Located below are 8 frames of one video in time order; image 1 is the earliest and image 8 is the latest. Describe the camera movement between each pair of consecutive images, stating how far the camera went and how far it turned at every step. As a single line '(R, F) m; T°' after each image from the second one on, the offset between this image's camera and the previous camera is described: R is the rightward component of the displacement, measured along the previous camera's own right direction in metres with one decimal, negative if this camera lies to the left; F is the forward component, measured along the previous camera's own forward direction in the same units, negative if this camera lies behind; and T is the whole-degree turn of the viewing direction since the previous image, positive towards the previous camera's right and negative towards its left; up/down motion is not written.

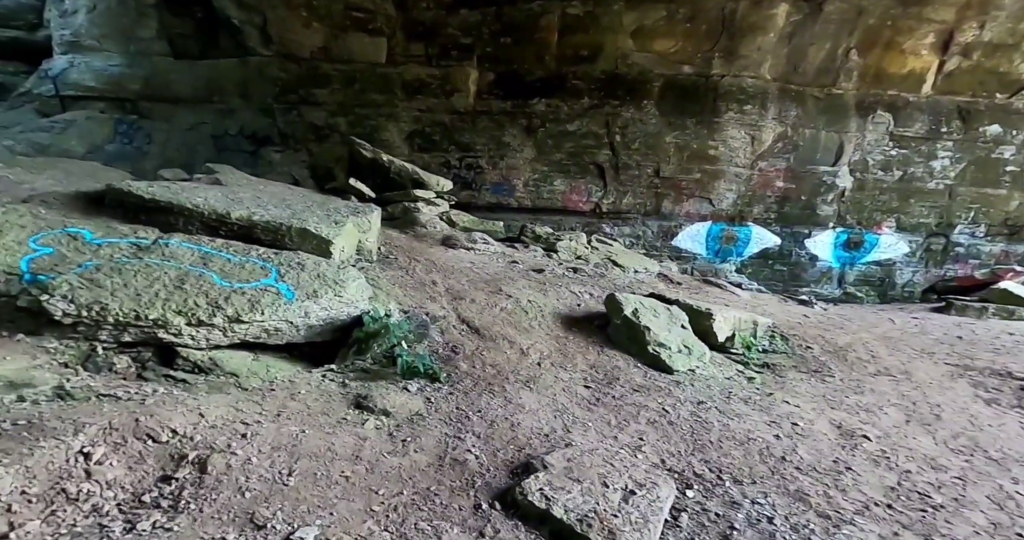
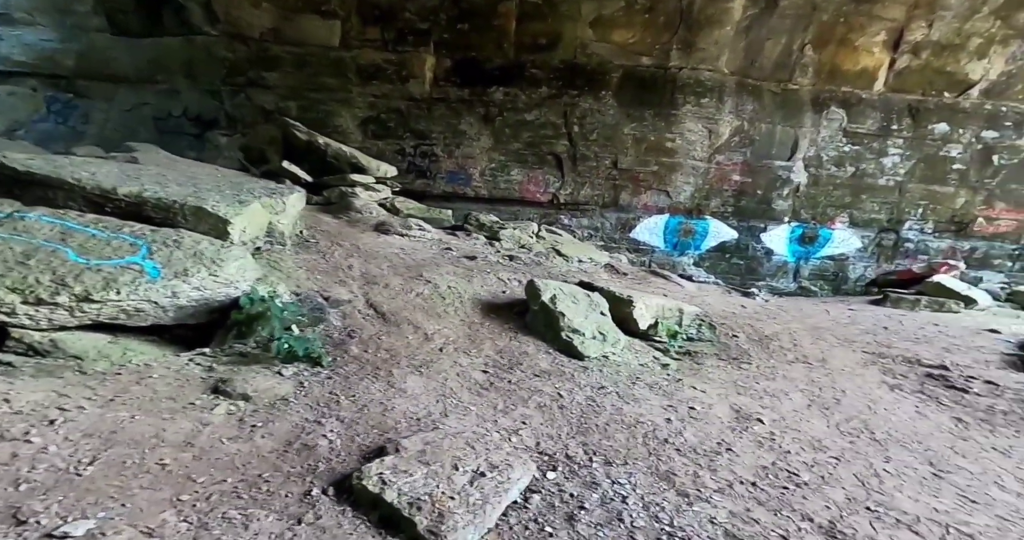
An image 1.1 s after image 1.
(+0.3, 0.0) m; +2°
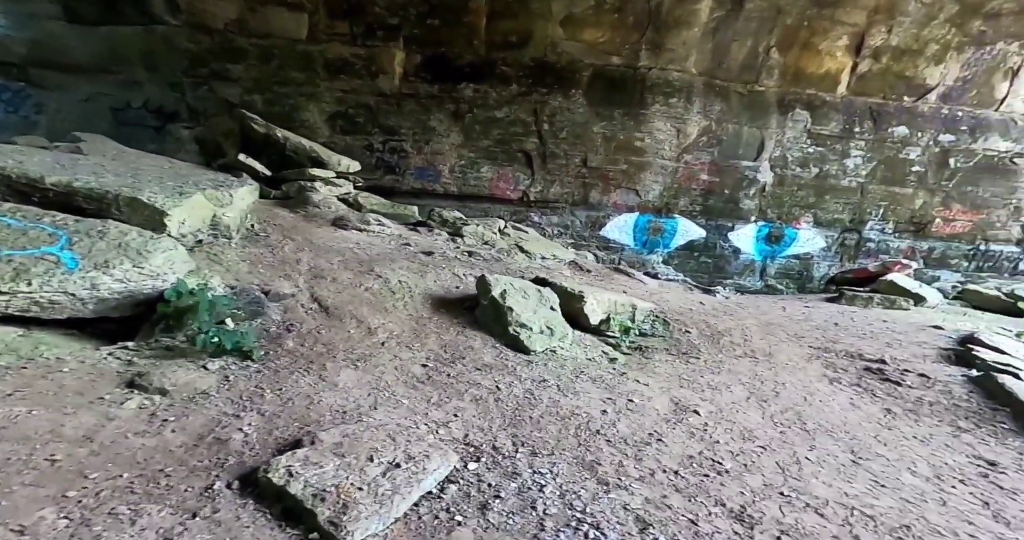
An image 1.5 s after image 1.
(+0.2, 0.0) m; +2°
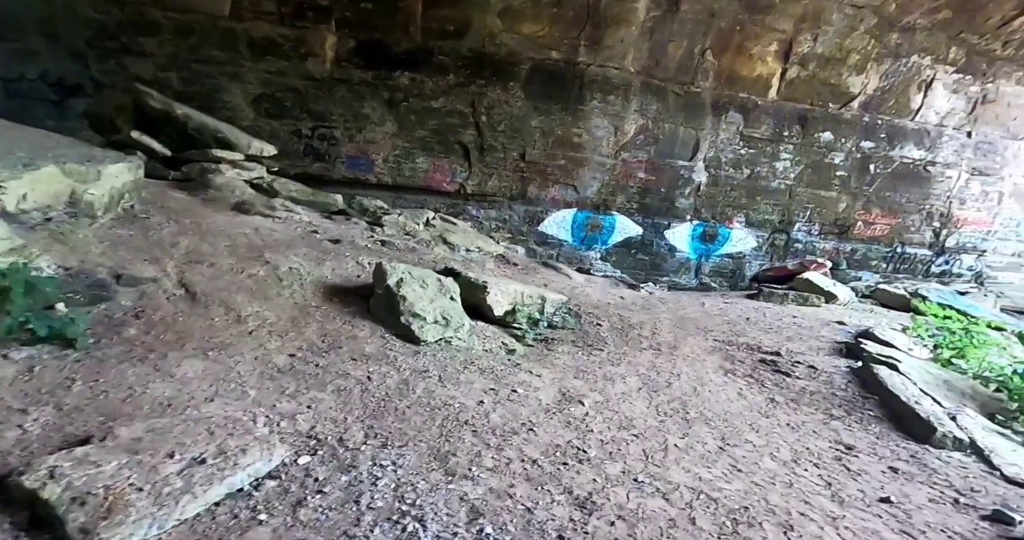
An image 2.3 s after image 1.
(+0.3, +0.1) m; +5°
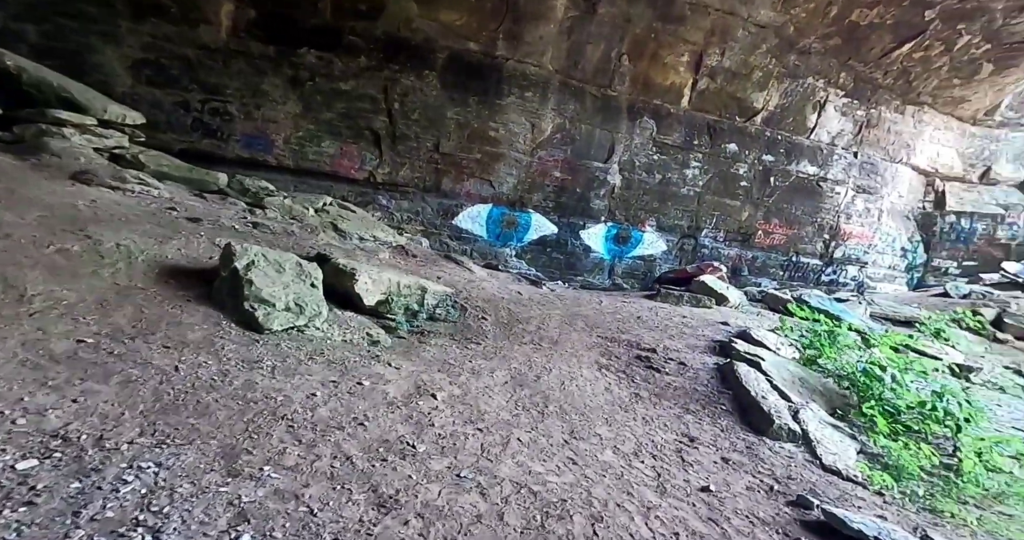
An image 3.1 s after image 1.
(+0.4, +0.1) m; +7°
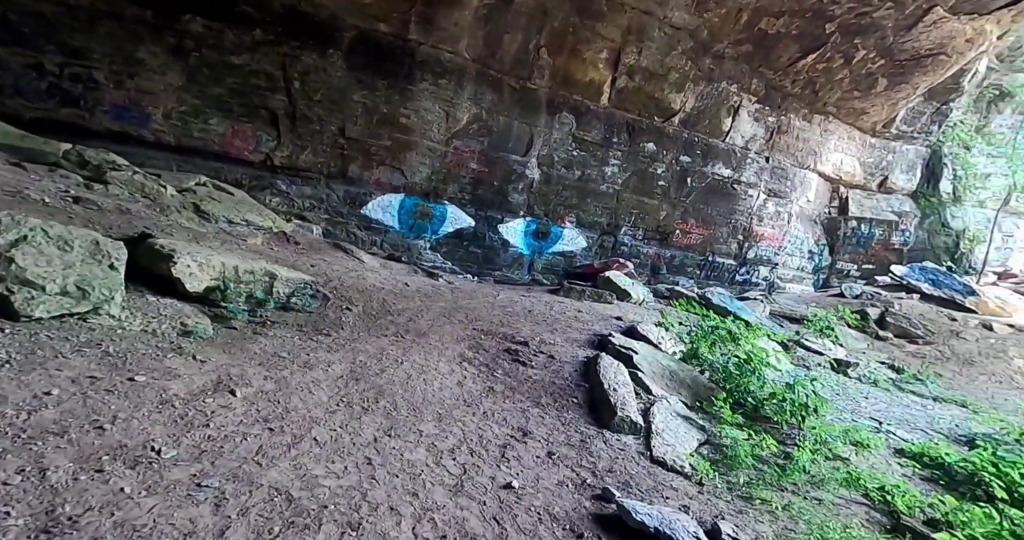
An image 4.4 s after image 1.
(+0.5, +0.2) m; +6°
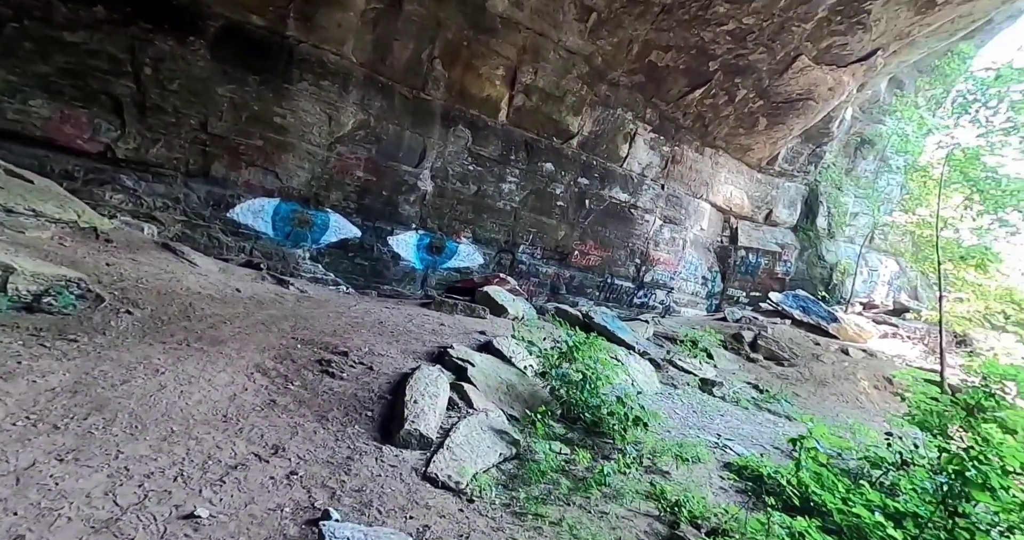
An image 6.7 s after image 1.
(+0.7, +0.2) m; +8°
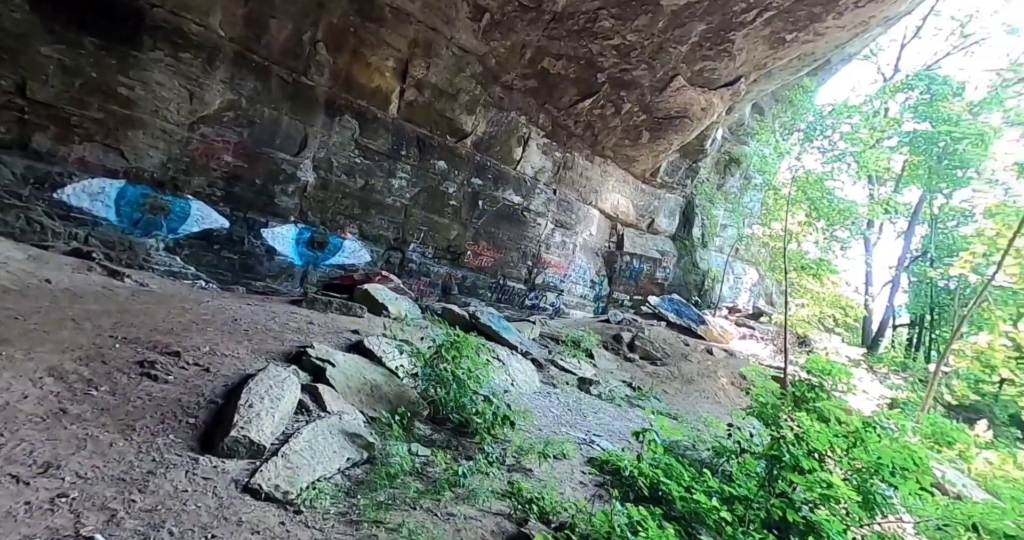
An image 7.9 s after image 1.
(+0.2, +0.1) m; +11°
